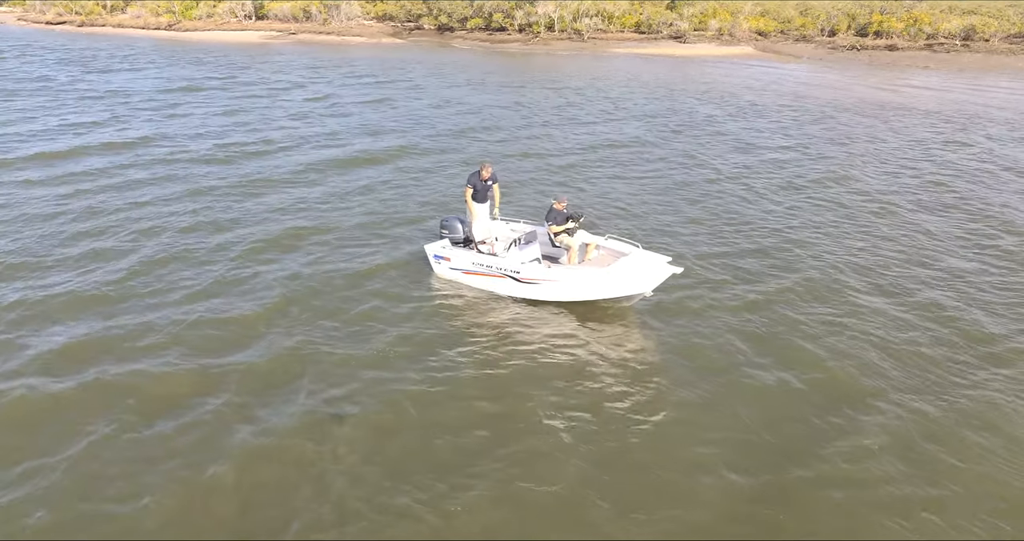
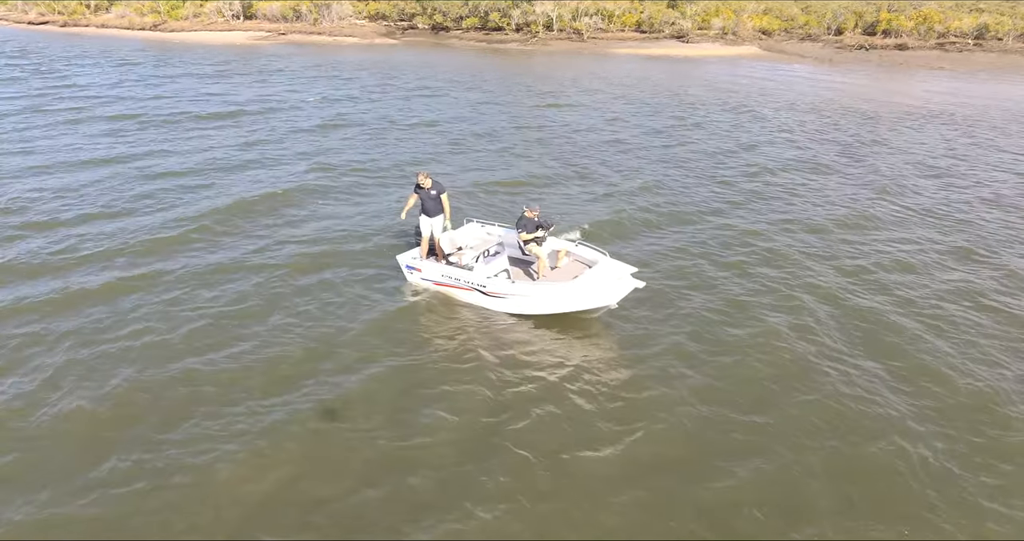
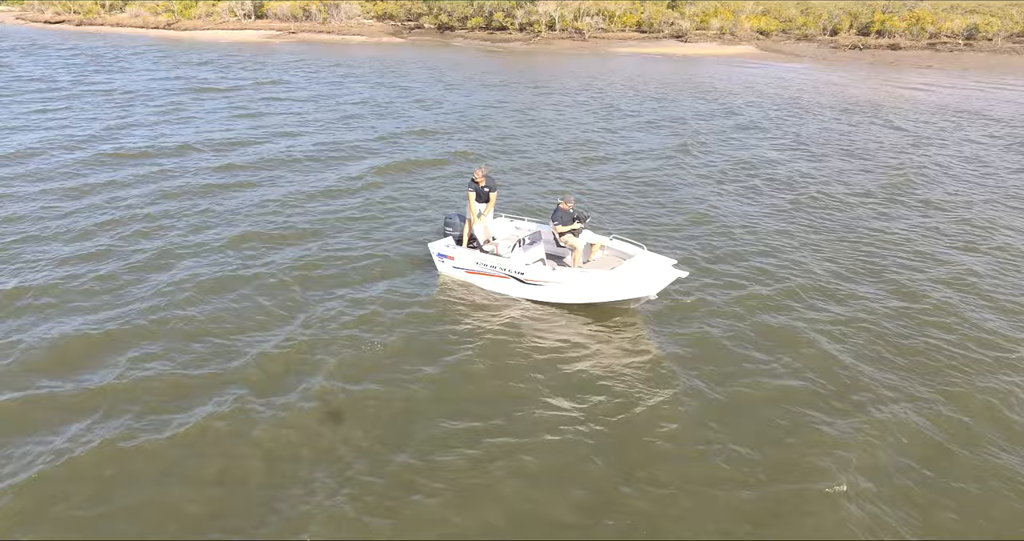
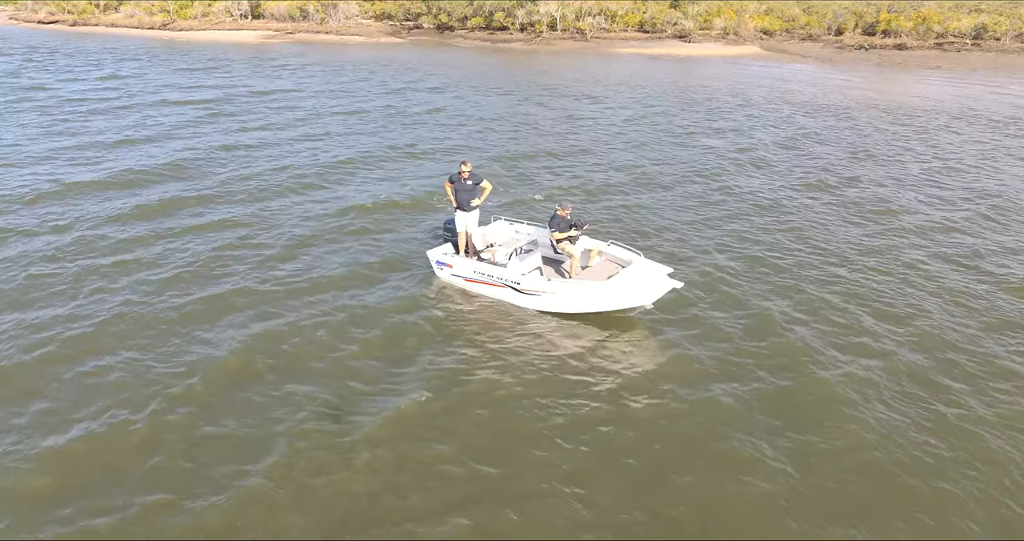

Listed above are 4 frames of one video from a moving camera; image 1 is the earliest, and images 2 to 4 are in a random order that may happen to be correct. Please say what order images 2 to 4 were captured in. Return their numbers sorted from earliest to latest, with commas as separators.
3, 4, 2
